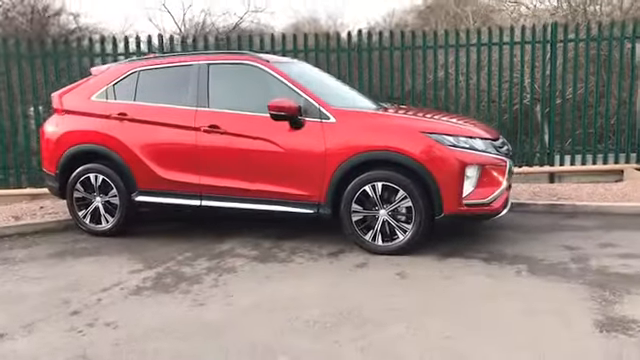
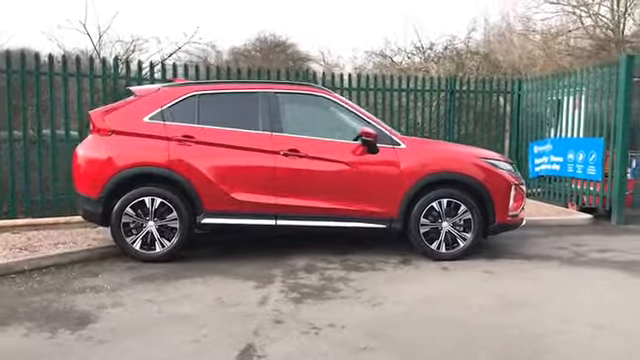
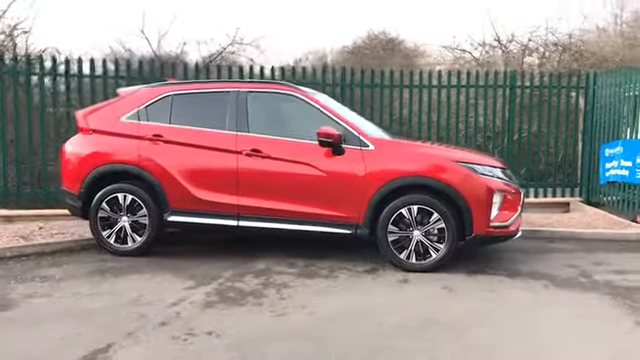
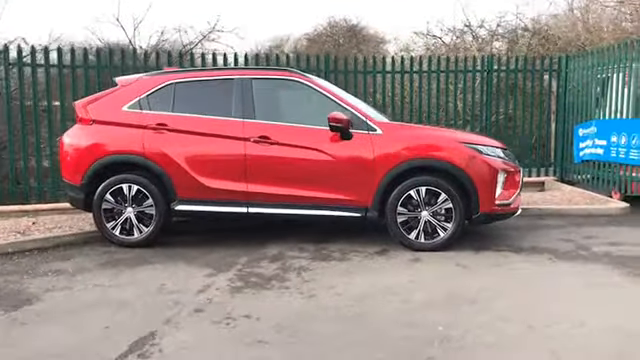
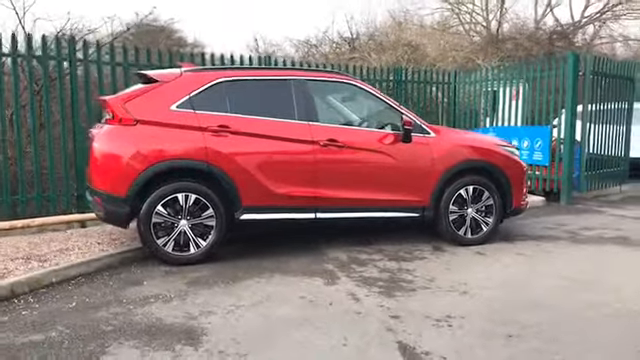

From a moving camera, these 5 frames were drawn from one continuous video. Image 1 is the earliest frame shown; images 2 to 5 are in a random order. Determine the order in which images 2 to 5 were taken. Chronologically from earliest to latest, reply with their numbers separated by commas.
3, 4, 2, 5
